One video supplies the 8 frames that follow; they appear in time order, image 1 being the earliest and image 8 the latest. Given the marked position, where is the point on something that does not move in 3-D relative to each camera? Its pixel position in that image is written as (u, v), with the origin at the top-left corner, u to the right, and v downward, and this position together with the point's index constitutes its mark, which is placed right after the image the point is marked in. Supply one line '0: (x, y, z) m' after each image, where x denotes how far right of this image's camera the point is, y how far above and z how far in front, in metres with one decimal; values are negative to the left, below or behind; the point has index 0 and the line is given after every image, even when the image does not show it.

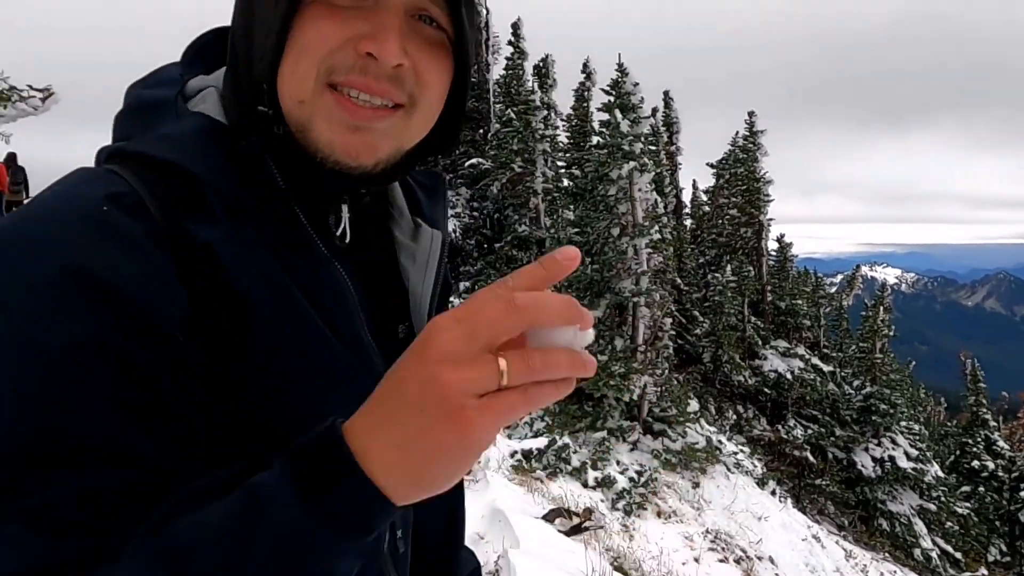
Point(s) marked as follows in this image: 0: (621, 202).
0: (+1.5, +1.1, +10.3) m
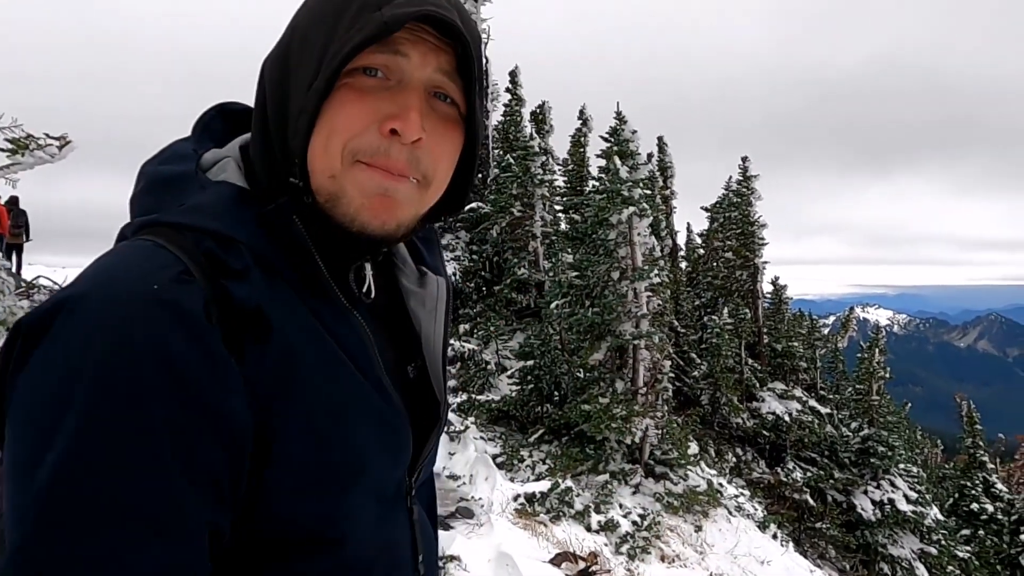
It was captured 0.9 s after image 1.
0: (+1.5, +0.6, +10.4) m
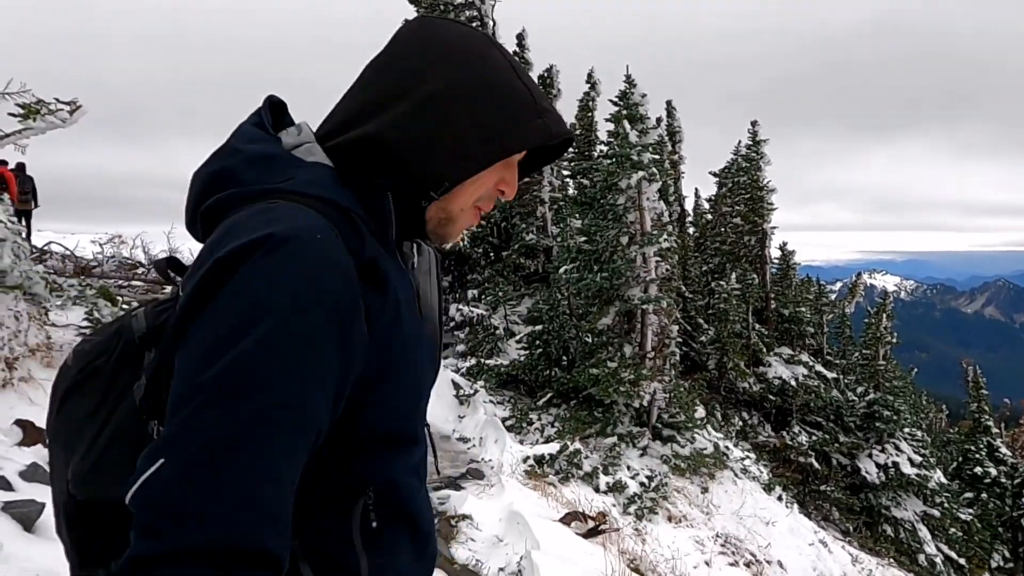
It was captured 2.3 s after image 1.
0: (+1.6, +1.0, +10.4) m
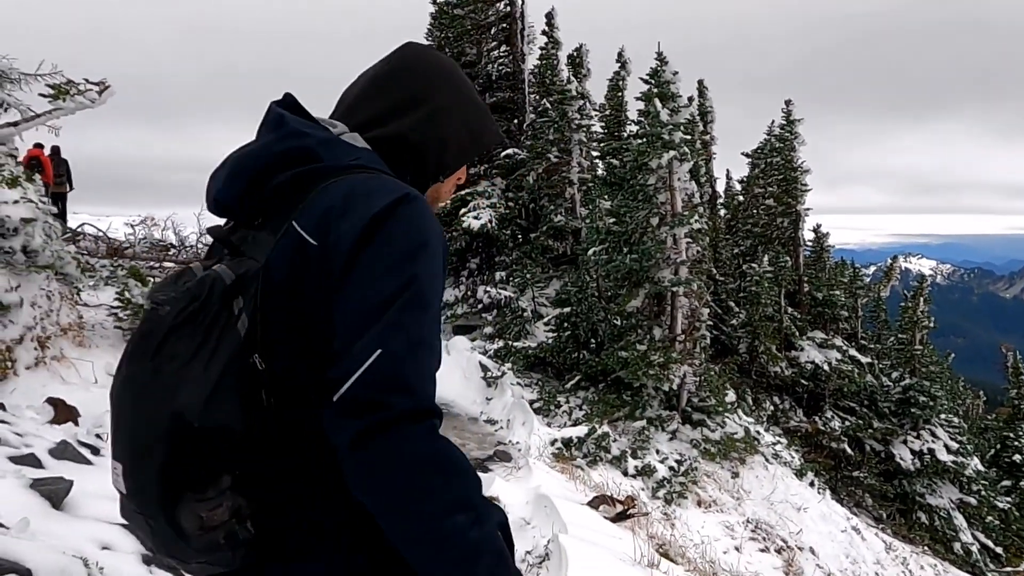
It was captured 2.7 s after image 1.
0: (+2.0, +1.3, +10.2) m
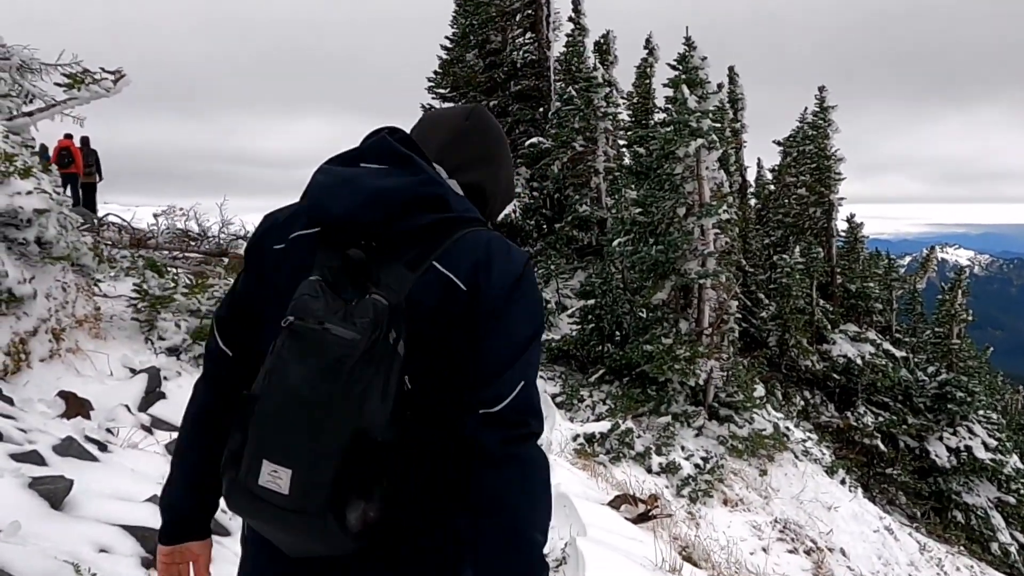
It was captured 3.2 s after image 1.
0: (+2.3, +1.4, +10.0) m
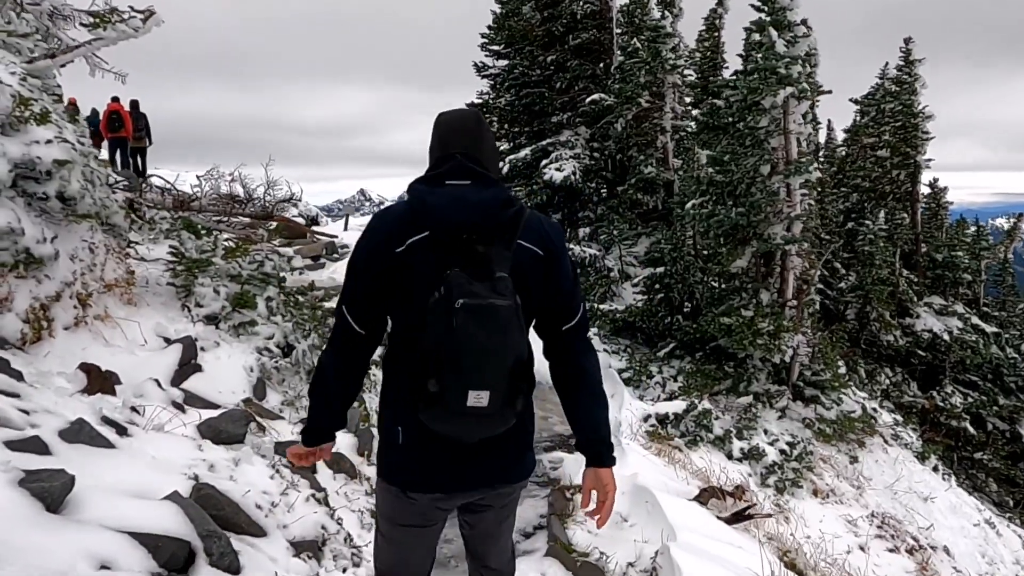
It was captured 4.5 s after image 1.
0: (+3.0, +1.8, +8.9) m
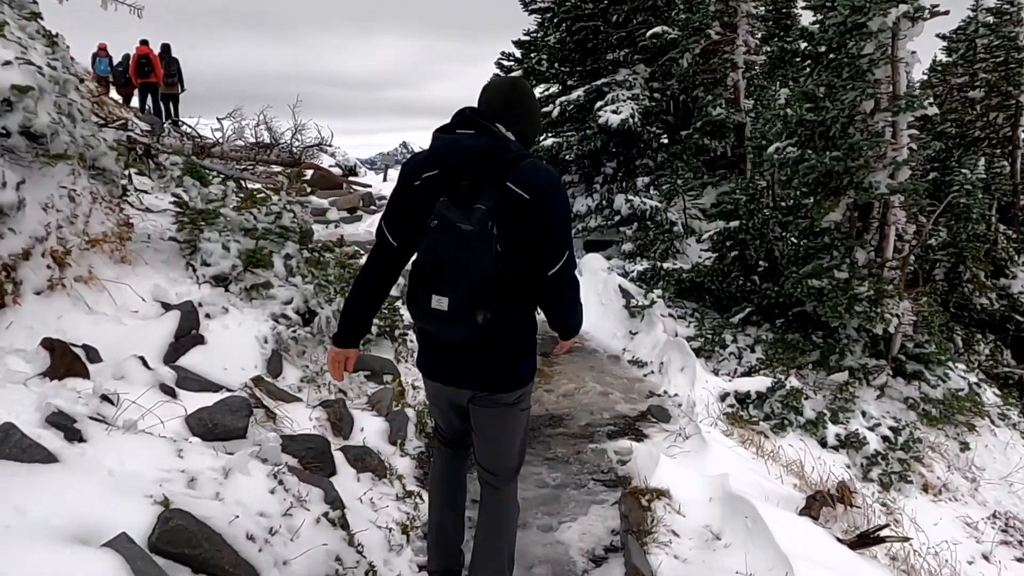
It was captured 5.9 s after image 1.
0: (+3.6, +2.2, +7.6) m
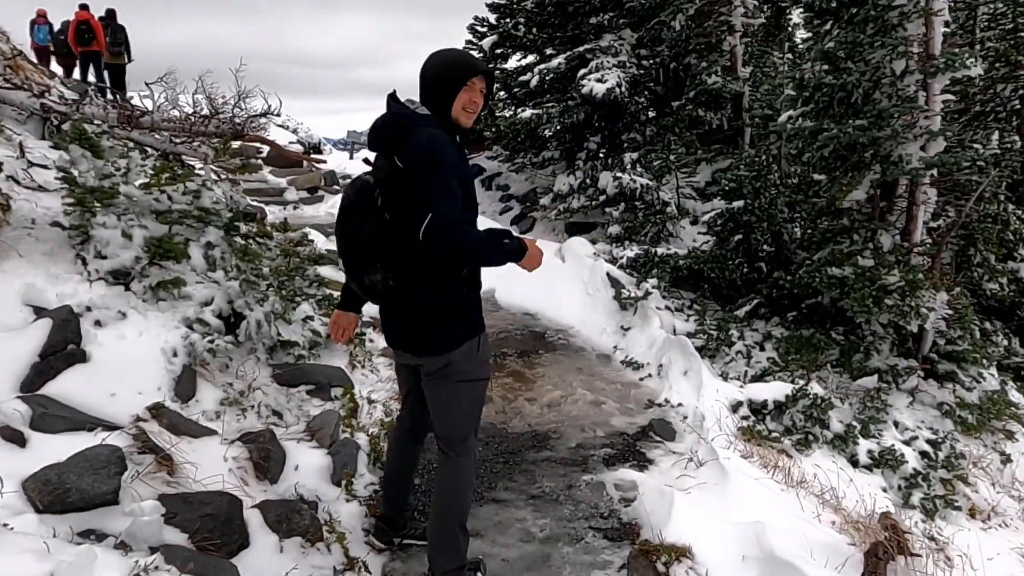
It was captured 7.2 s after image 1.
0: (+3.4, +2.3, +6.5) m
